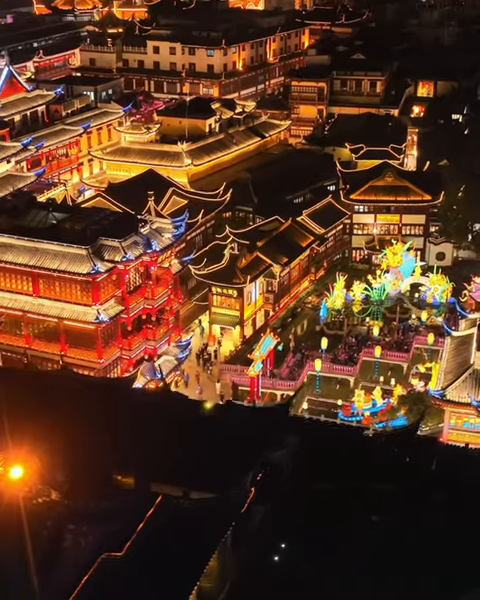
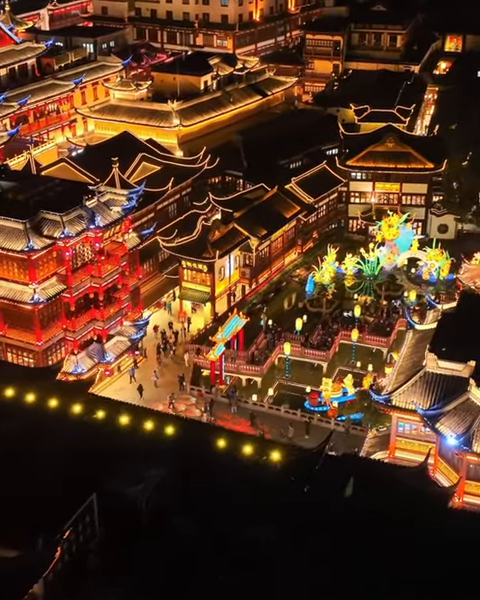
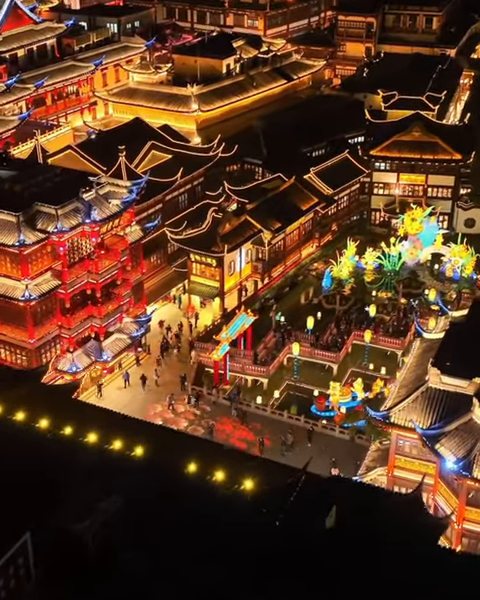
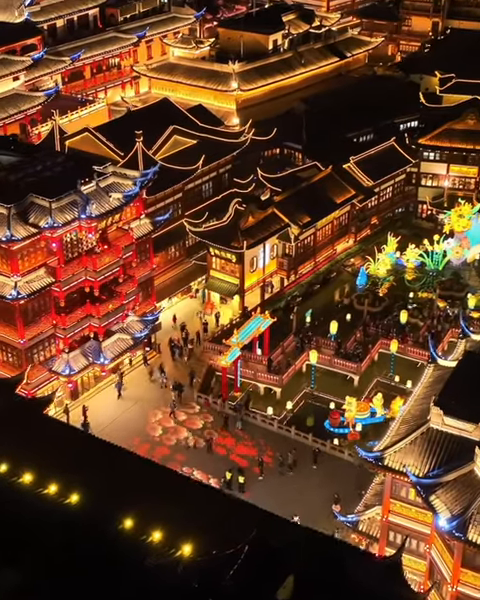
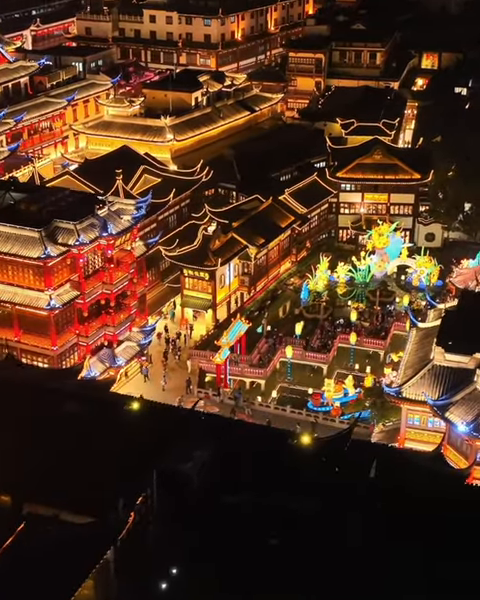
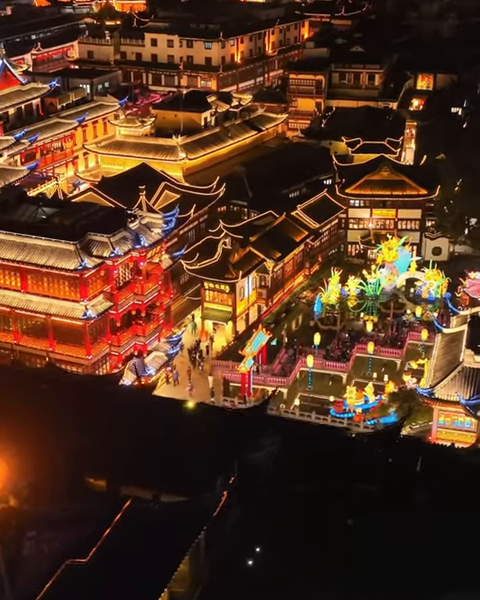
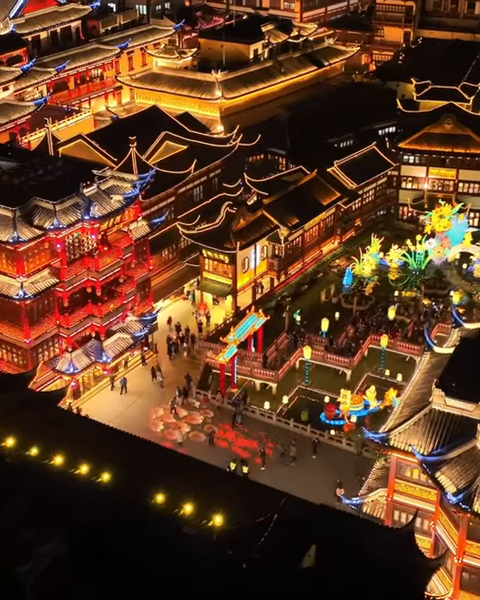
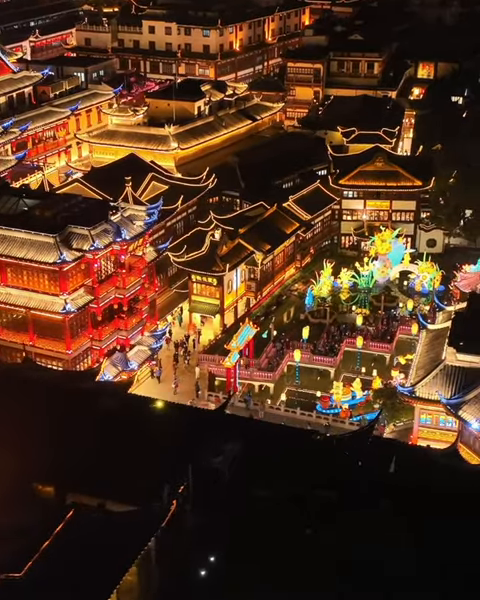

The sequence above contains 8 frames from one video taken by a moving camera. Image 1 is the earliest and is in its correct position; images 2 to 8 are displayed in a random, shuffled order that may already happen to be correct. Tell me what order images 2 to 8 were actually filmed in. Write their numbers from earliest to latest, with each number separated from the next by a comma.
6, 8, 5, 2, 3, 7, 4
